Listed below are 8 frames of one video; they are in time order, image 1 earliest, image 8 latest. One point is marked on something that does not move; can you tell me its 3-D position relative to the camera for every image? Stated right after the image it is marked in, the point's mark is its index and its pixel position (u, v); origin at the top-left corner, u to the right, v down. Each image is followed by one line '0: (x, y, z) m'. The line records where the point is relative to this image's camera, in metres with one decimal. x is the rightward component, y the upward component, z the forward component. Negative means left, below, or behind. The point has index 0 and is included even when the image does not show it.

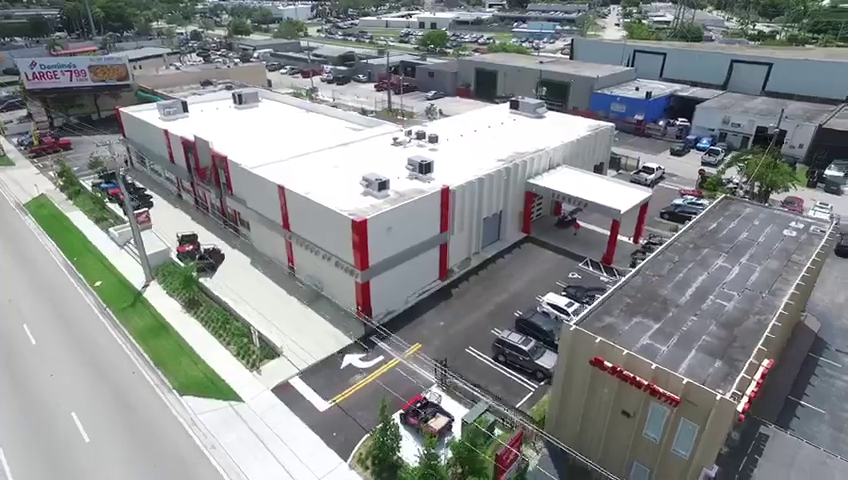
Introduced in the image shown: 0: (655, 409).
0: (+8.2, -6.1, +17.9) m
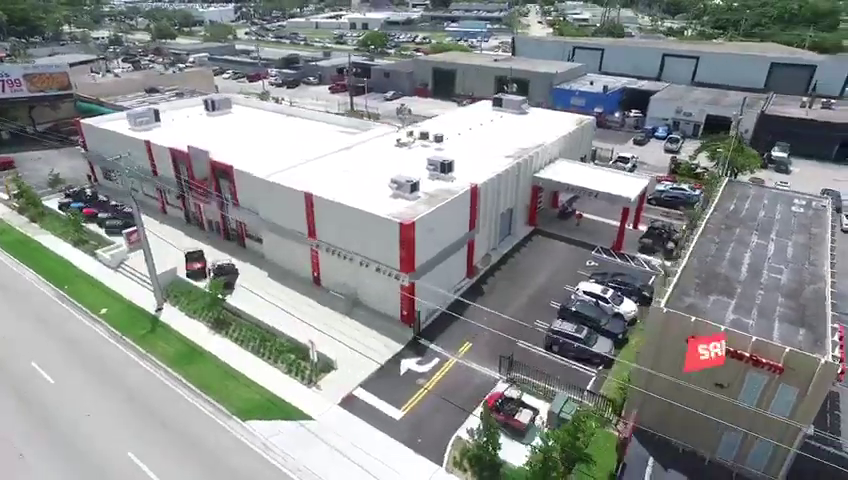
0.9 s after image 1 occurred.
0: (+12.5, -5.4, +19.2) m
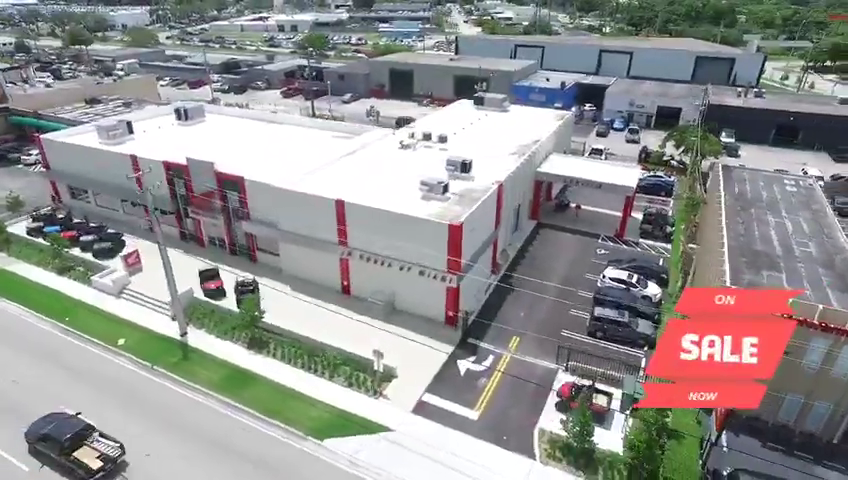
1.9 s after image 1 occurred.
0: (+16.5, -4.4, +21.2) m
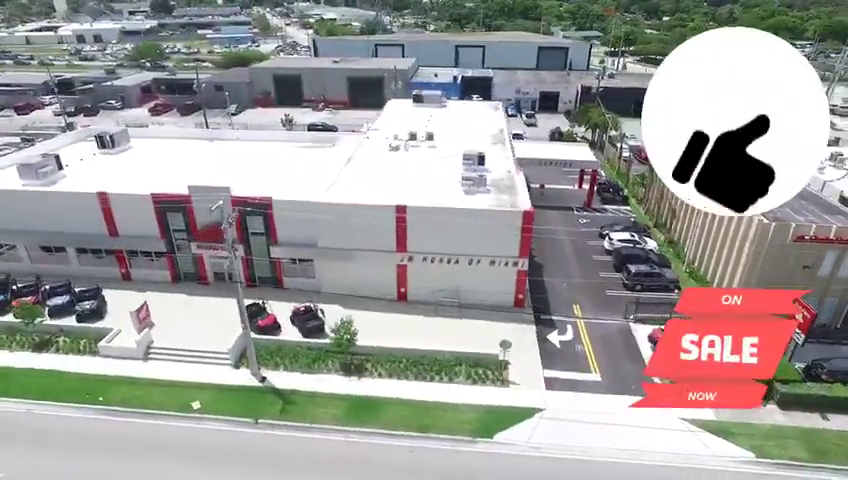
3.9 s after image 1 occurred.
0: (+22.4, -0.9, +28.0) m
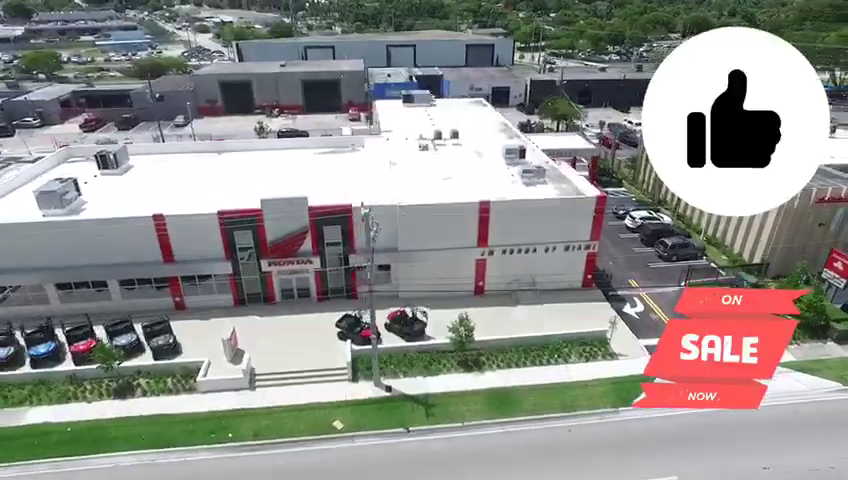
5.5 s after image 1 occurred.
0: (+27.3, +1.8, +33.3) m
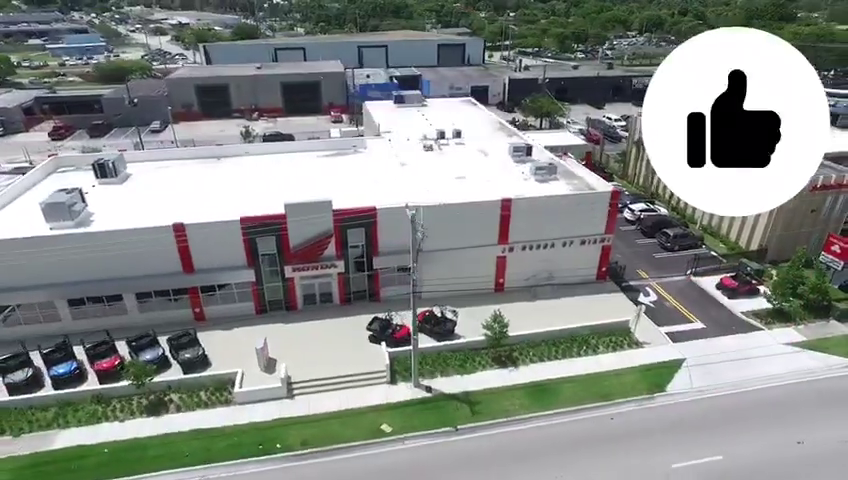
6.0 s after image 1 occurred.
0: (+28.3, +2.9, +35.4) m
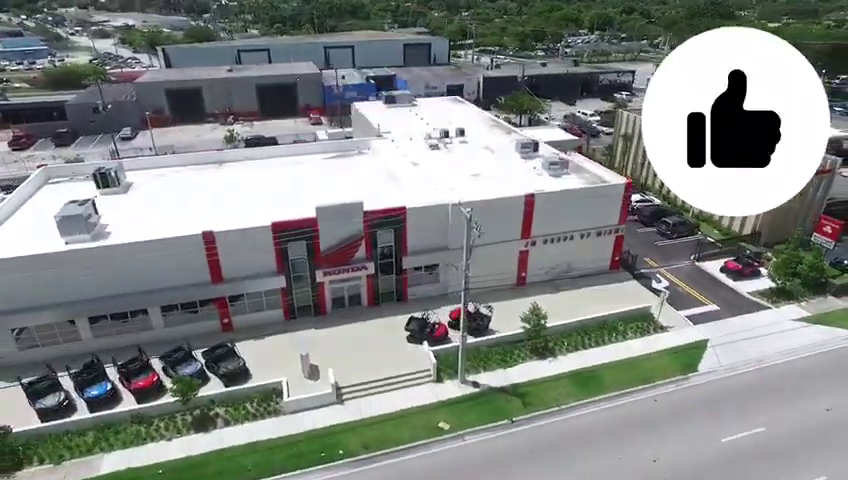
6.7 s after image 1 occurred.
0: (+29.3, +4.3, +38.0) m
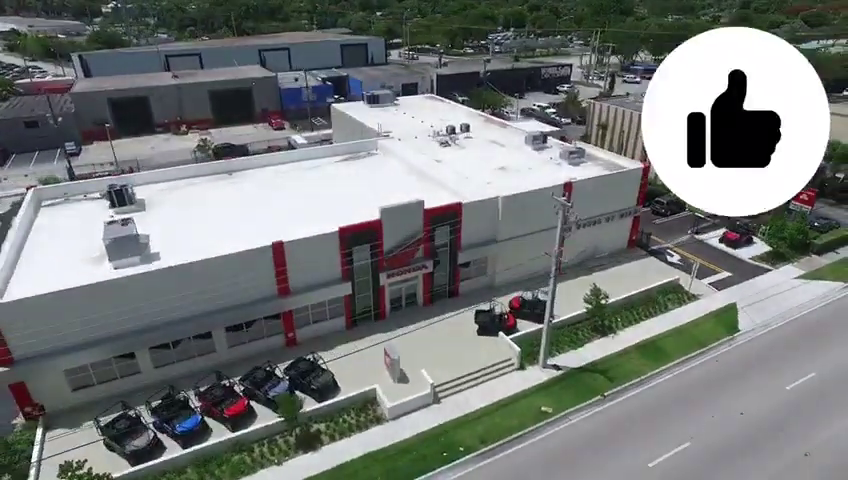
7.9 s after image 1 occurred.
0: (+30.4, +7.0, +43.0) m
